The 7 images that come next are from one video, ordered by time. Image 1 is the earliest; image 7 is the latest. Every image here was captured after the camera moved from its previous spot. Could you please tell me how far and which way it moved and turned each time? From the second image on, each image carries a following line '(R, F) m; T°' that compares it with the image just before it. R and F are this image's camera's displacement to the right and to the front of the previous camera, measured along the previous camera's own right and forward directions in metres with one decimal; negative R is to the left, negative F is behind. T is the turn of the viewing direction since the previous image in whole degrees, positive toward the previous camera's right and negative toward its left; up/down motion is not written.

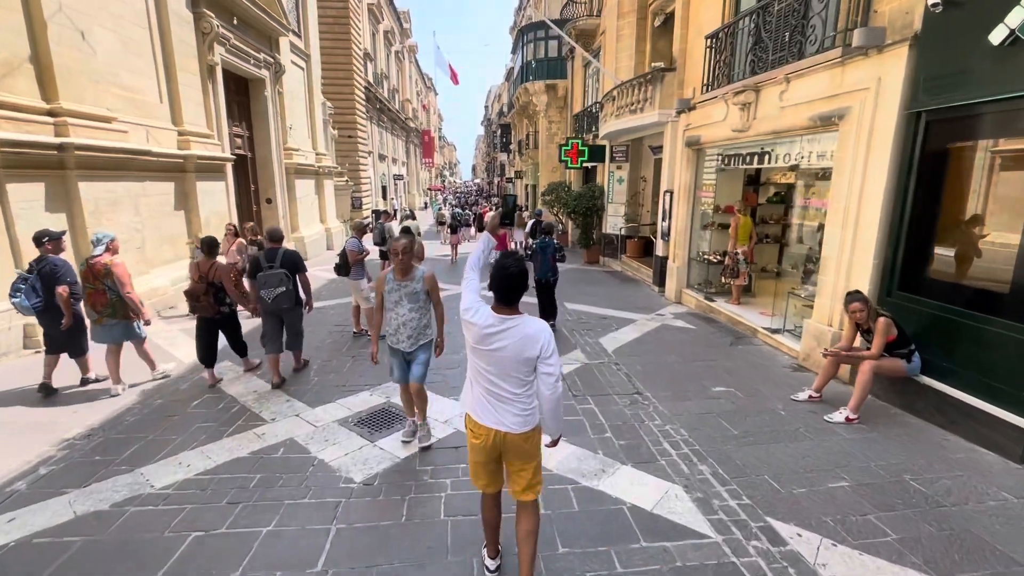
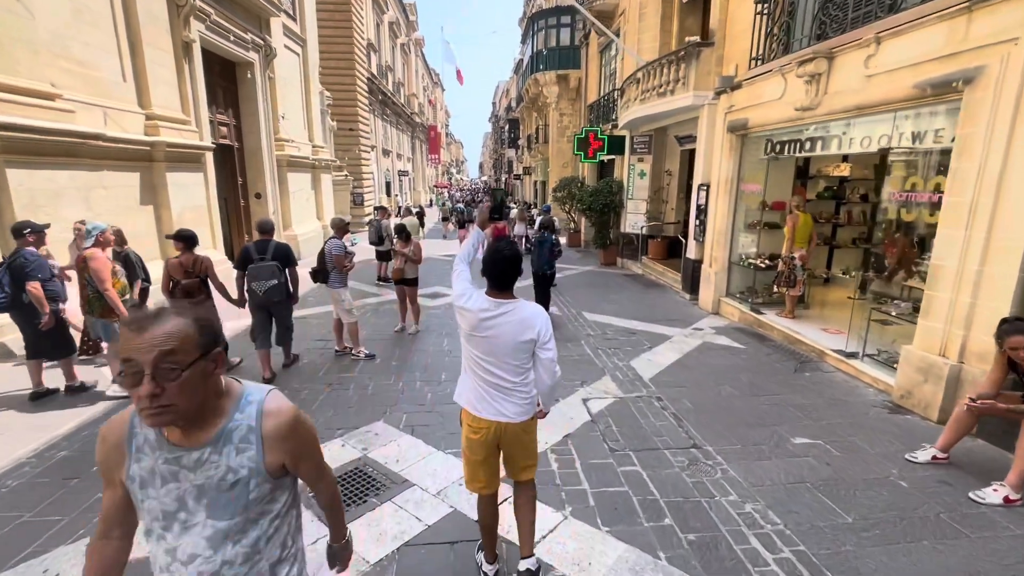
(-0.1, +1.2) m; -1°
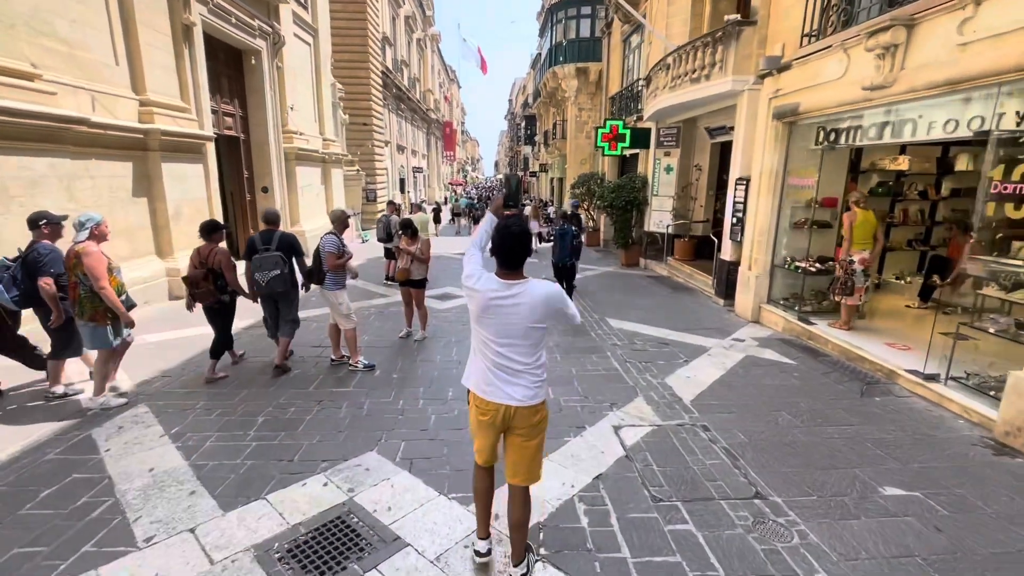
(0.0, +0.7) m; -2°
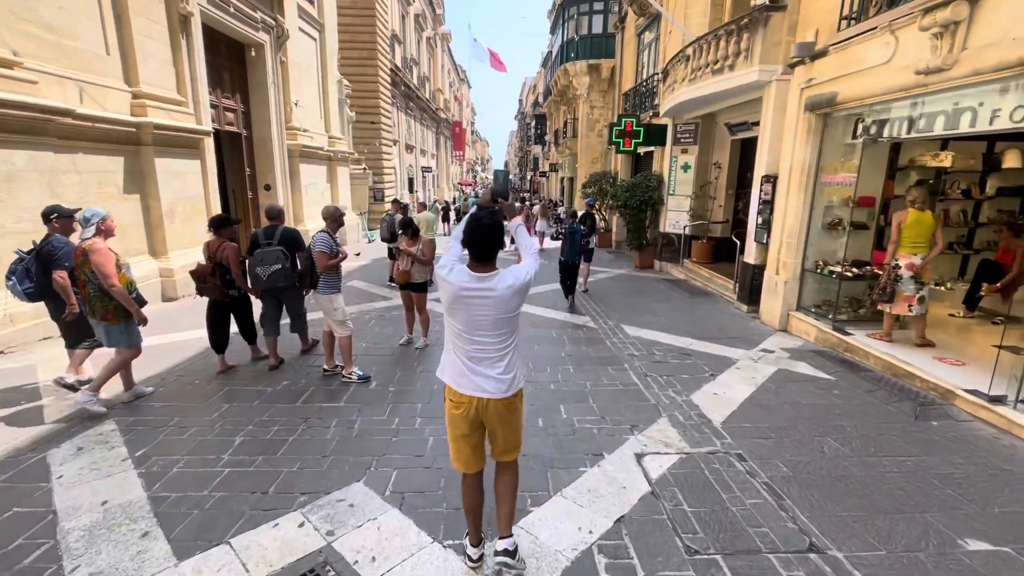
(0.0, +0.5) m; -1°
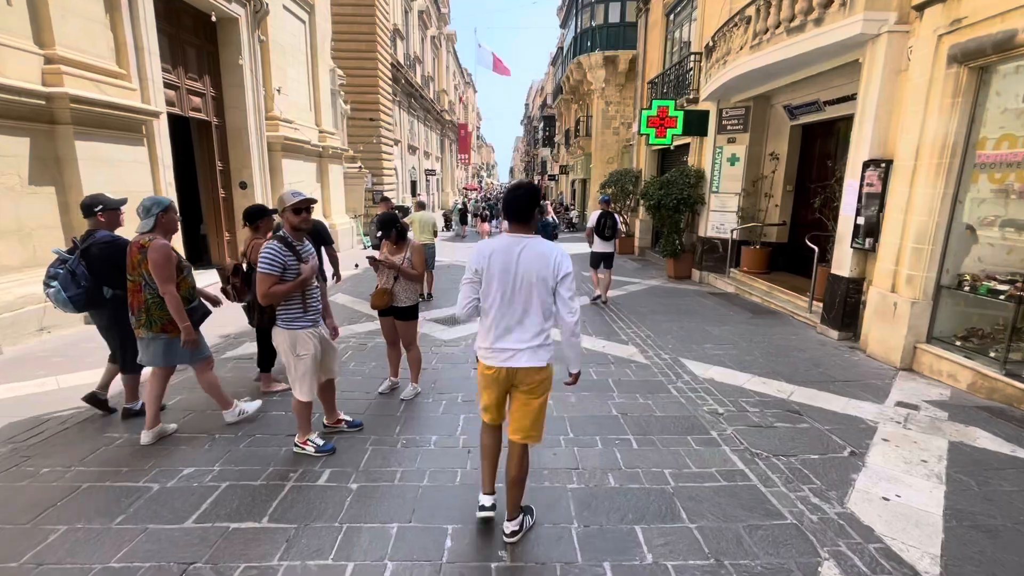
(-0.2, +1.7) m; -1°
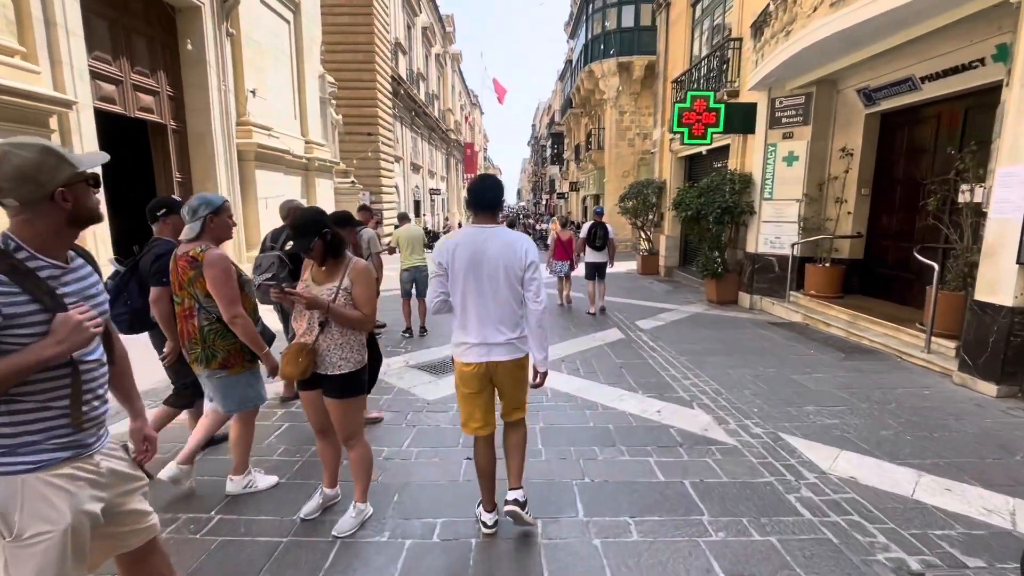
(0.0, +1.7) m; -1°
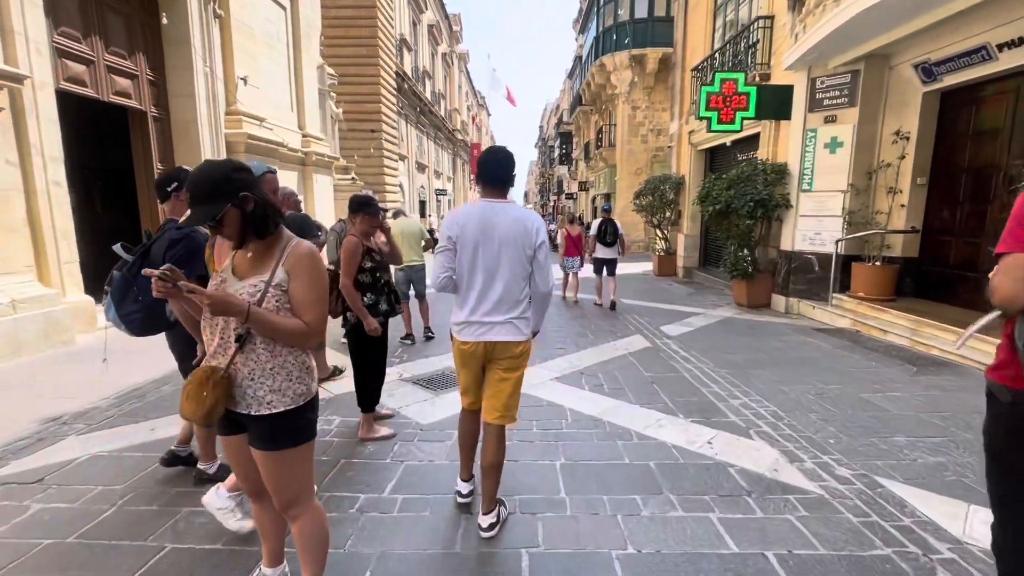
(0.0, +0.7) m; -1°
